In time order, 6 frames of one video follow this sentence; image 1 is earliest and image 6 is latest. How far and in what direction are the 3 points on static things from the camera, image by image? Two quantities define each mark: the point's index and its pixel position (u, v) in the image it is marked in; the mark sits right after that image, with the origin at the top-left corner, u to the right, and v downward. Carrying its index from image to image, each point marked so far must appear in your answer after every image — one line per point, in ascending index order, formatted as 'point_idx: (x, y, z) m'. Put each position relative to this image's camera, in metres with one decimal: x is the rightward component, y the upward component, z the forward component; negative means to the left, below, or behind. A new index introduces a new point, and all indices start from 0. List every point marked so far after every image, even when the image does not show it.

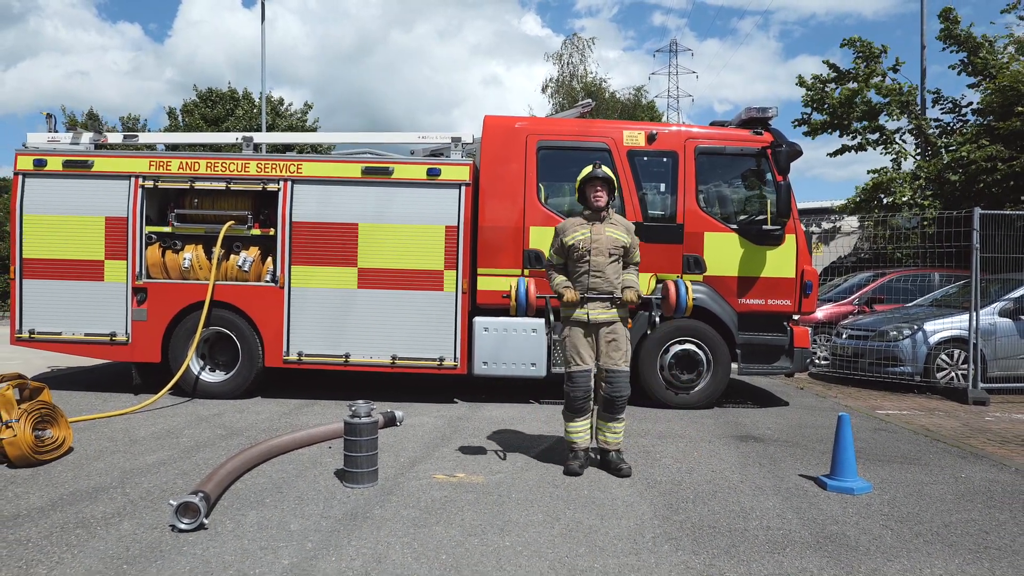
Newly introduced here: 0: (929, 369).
0: (+4.8, -0.9, +8.2) m
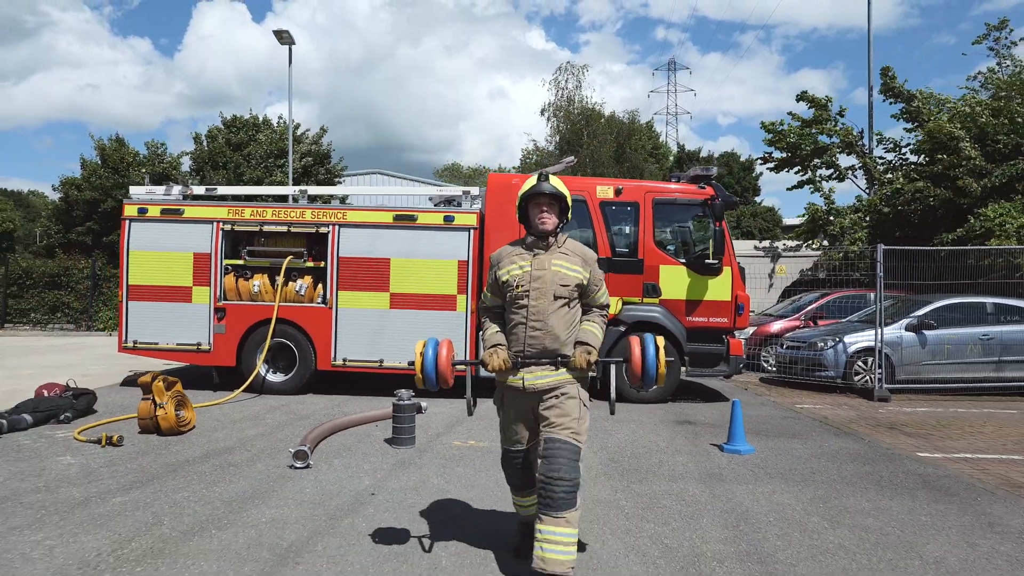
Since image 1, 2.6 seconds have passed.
0: (+4.8, -1.2, +10.1) m
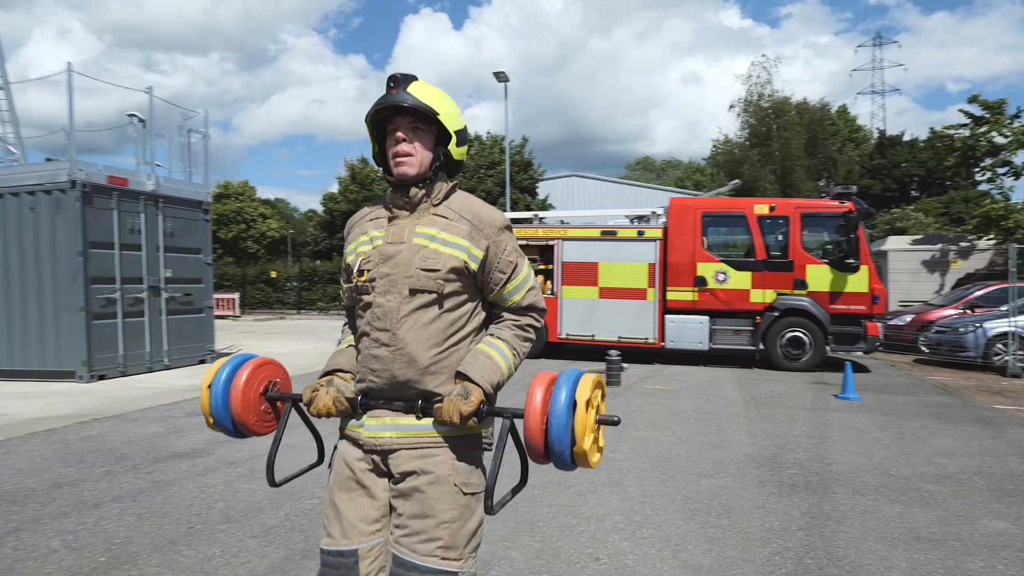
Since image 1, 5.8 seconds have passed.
0: (+7.9, -1.1, +11.7) m
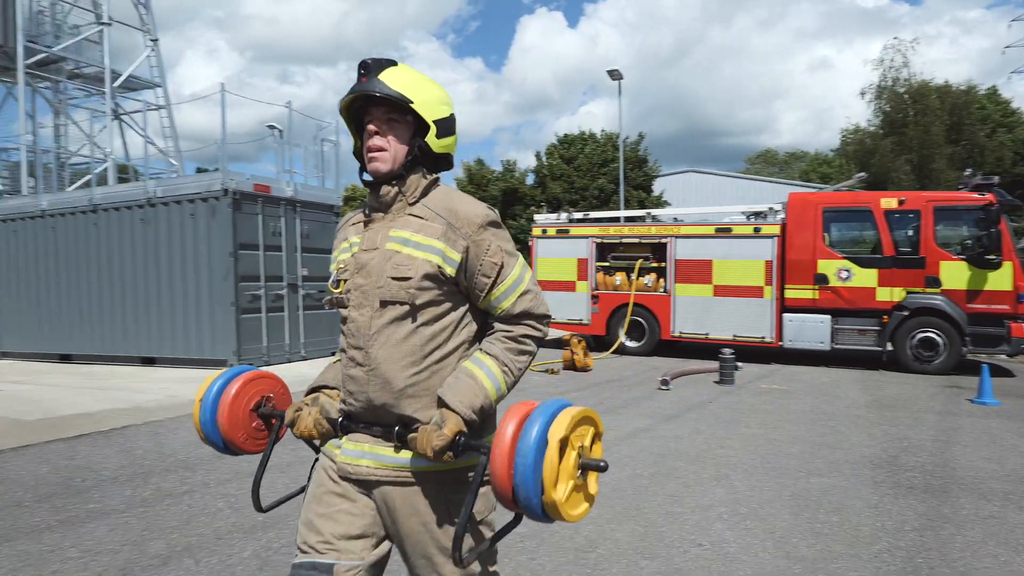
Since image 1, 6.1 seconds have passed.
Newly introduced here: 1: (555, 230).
0: (+9.7, -1.1, +10.5) m
1: (+0.8, +1.1, +13.4) m
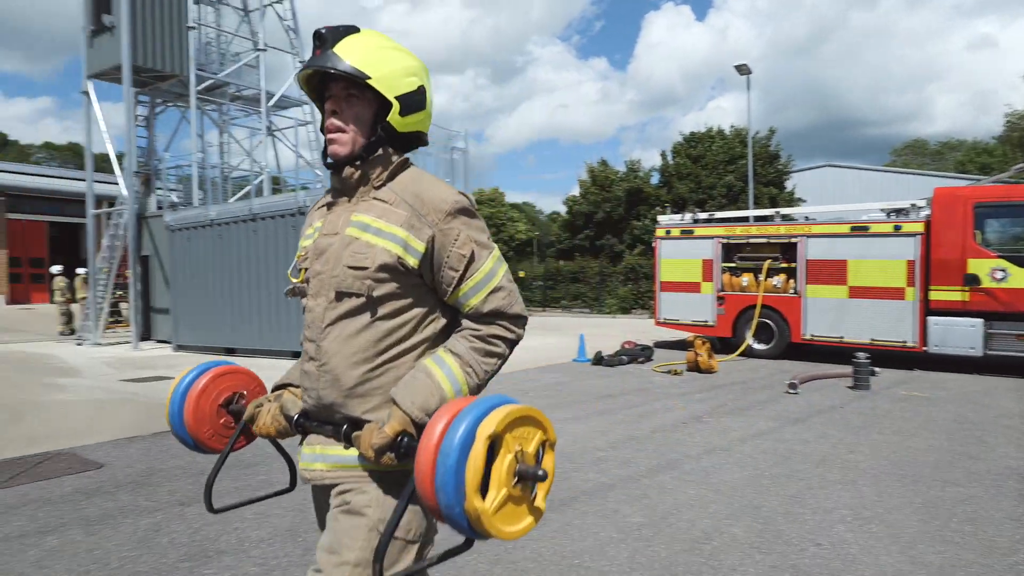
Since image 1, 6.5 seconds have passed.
0: (+11.4, -1.1, +8.9) m
1: (+3.1, +1.1, +13.3) m
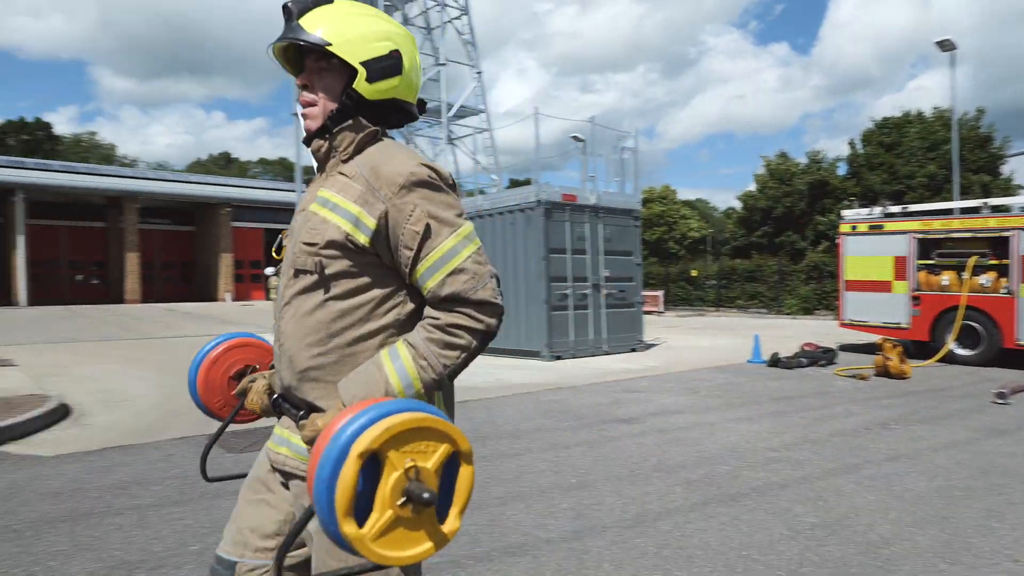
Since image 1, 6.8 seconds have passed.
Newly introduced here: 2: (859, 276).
0: (+13.2, -1.1, +6.2) m
1: (+6.2, +1.1, +12.4) m
2: (+6.1, +0.2, +12.5) m
